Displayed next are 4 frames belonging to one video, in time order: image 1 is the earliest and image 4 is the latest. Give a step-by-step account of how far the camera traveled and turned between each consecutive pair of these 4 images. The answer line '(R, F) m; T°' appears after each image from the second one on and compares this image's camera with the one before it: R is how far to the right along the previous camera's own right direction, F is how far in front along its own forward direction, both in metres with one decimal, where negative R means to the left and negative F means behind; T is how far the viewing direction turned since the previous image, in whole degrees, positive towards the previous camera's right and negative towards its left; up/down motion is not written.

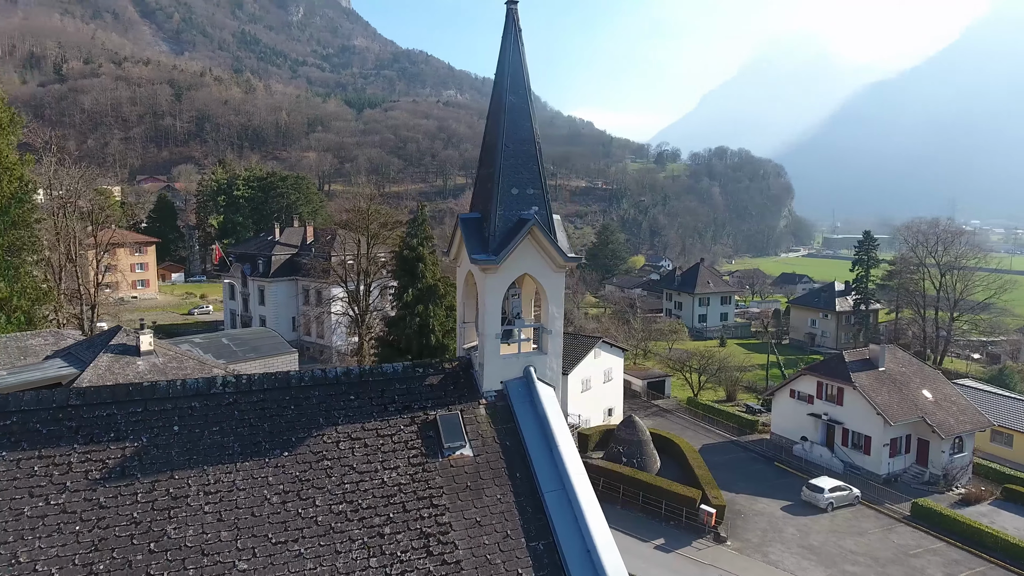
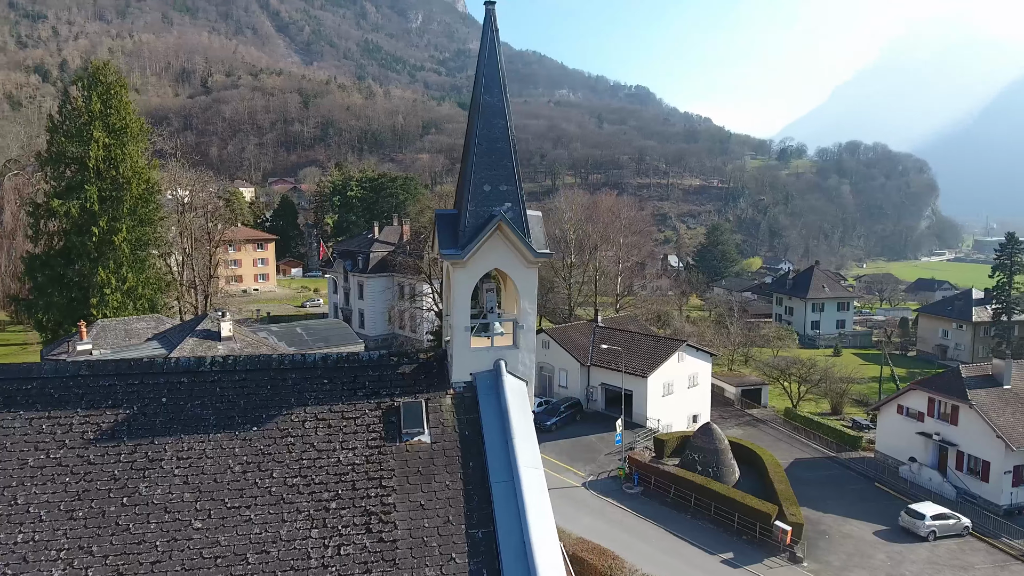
(+1.5, 0.0) m; -10°
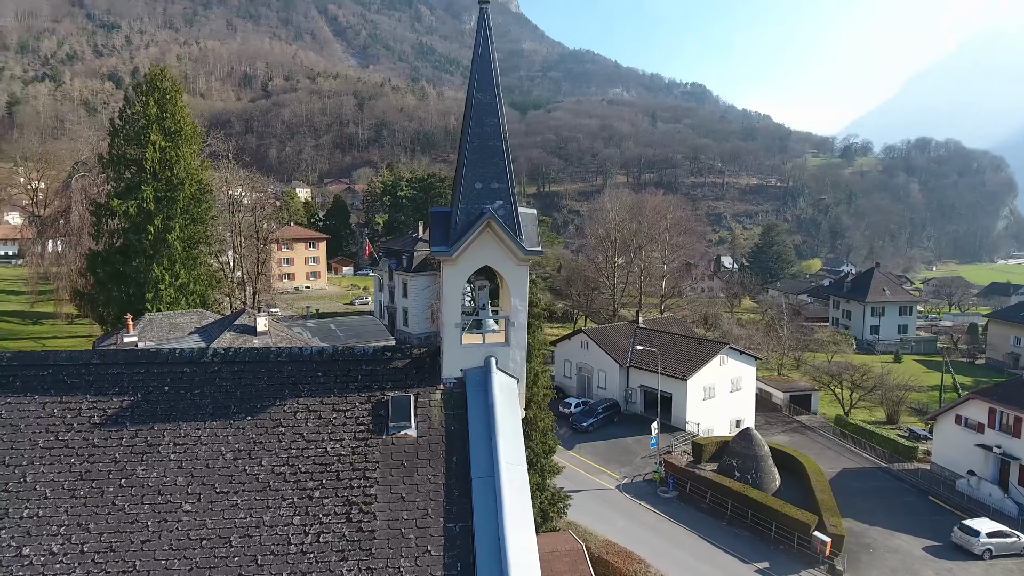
(+0.7, 0.0) m; -5°
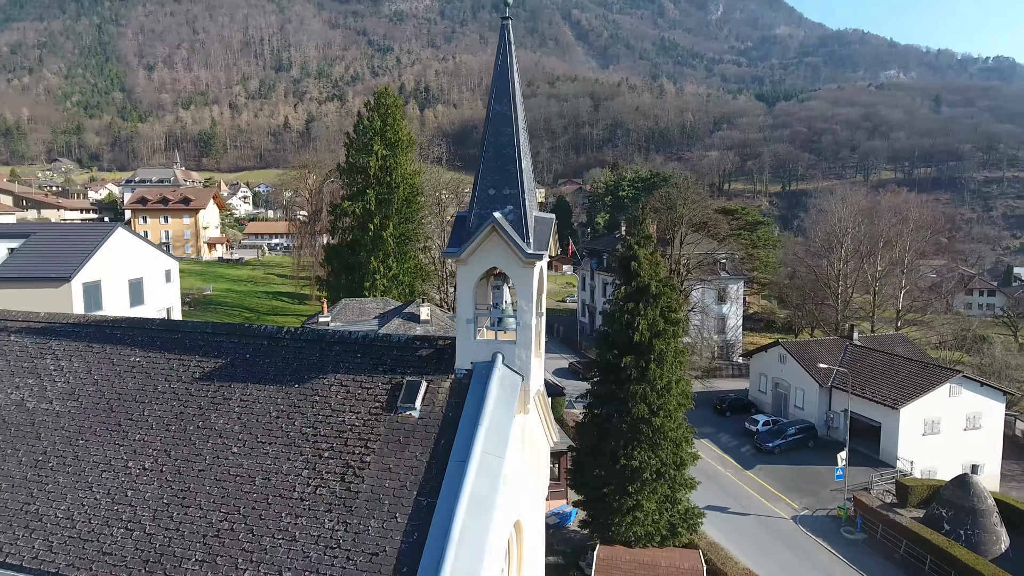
(+2.6, +0.1) m; -21°
